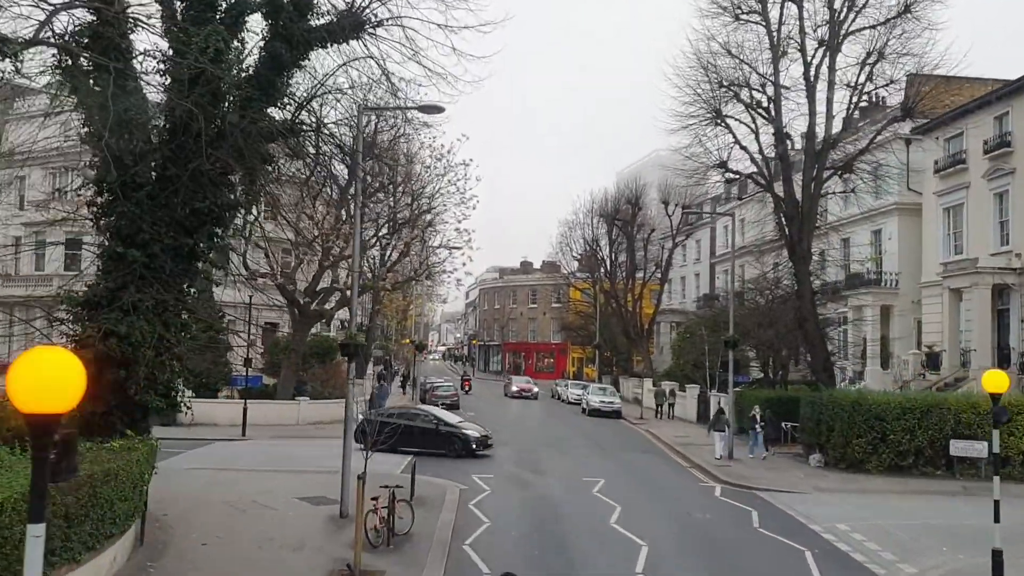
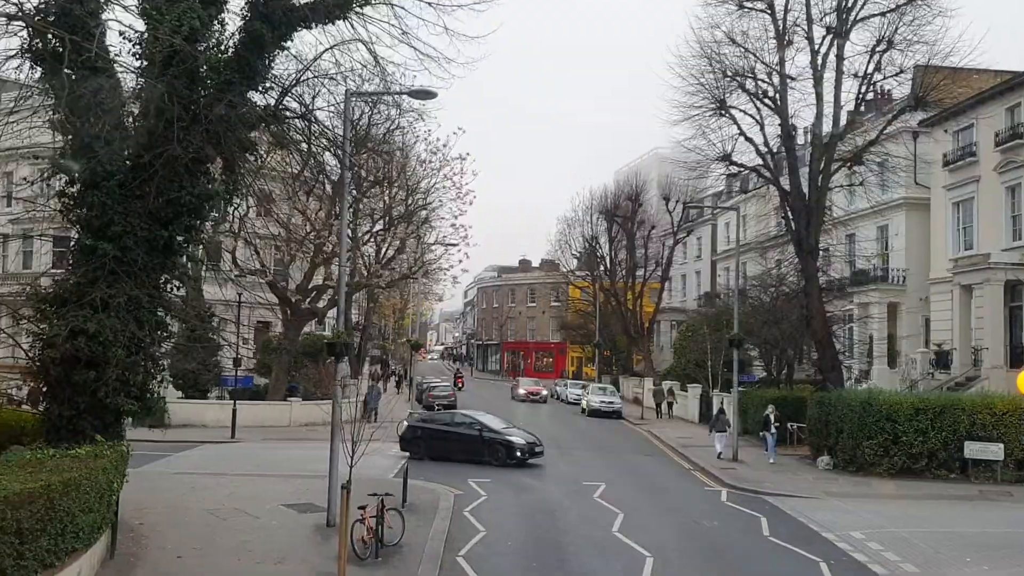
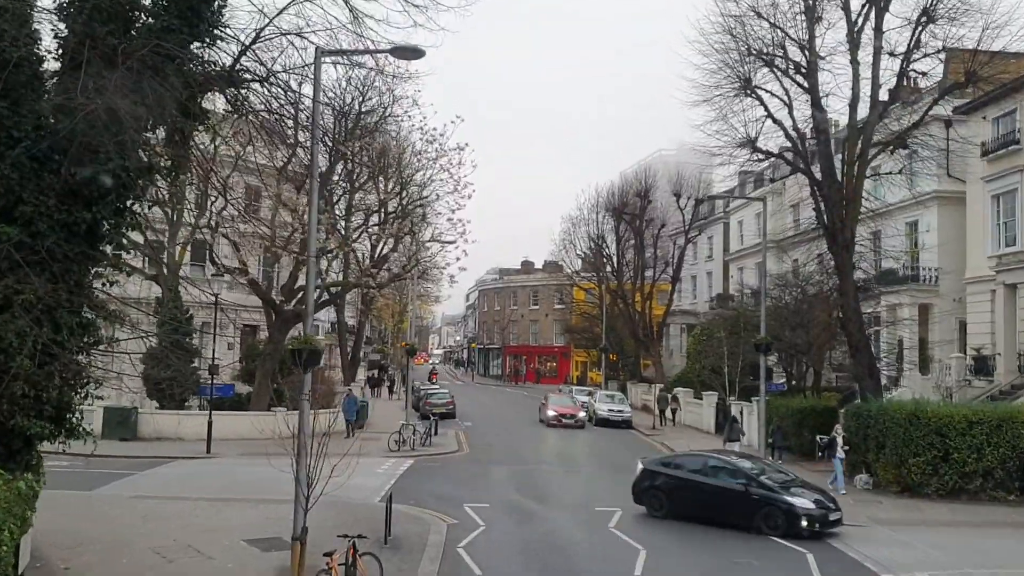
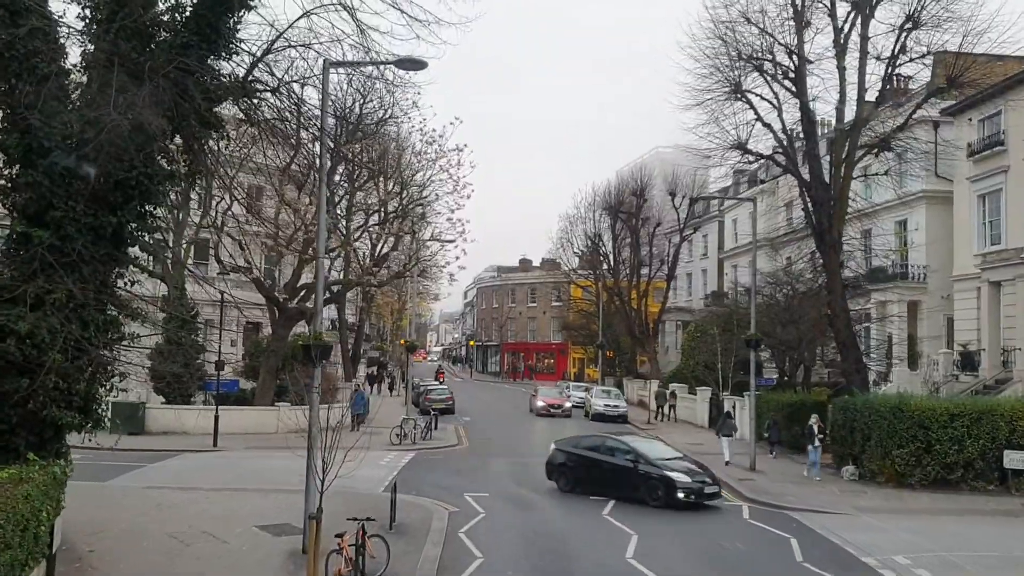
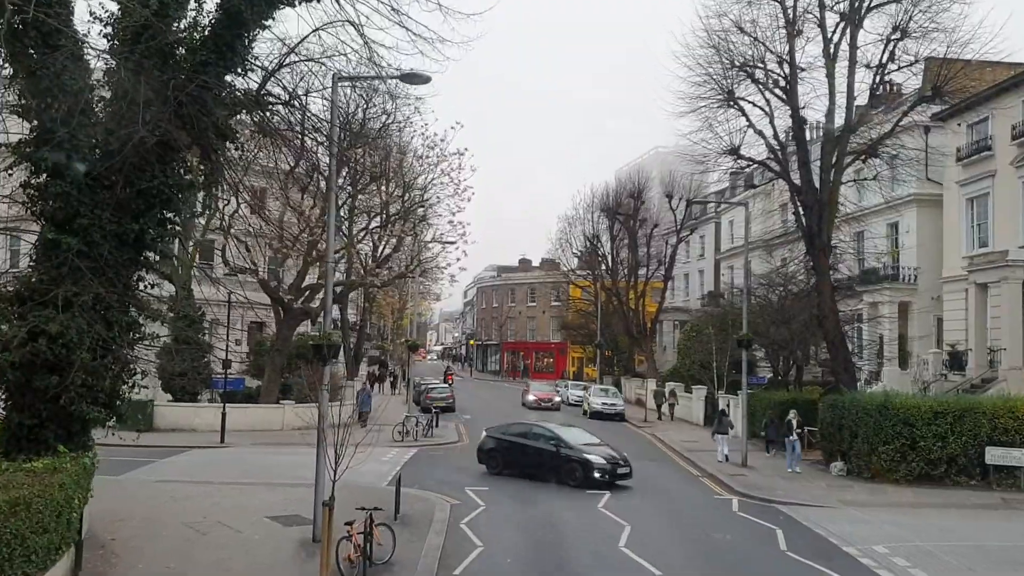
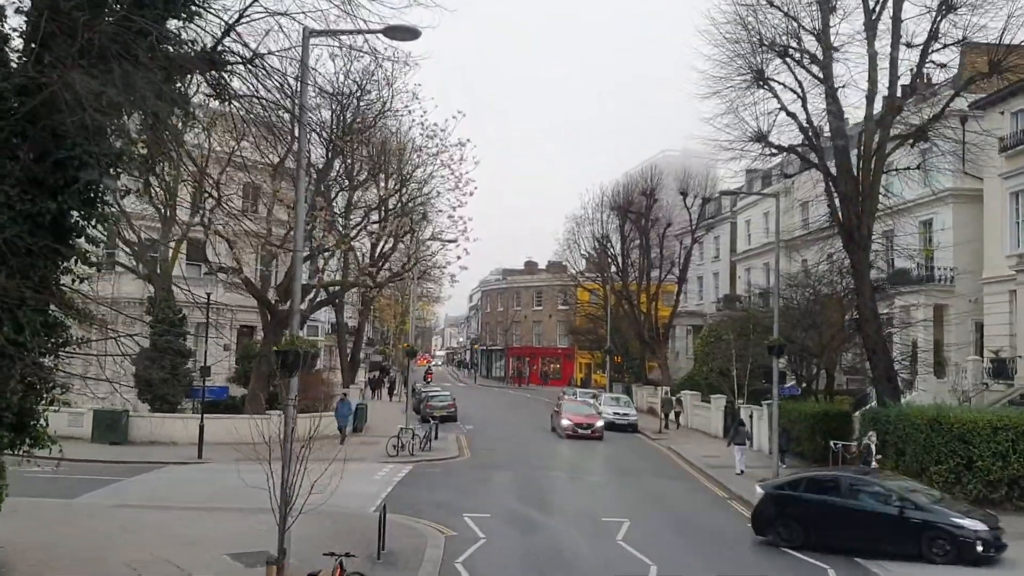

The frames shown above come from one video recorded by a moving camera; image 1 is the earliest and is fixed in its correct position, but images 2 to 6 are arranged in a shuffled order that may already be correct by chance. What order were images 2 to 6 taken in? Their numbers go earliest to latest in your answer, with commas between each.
2, 5, 4, 3, 6
